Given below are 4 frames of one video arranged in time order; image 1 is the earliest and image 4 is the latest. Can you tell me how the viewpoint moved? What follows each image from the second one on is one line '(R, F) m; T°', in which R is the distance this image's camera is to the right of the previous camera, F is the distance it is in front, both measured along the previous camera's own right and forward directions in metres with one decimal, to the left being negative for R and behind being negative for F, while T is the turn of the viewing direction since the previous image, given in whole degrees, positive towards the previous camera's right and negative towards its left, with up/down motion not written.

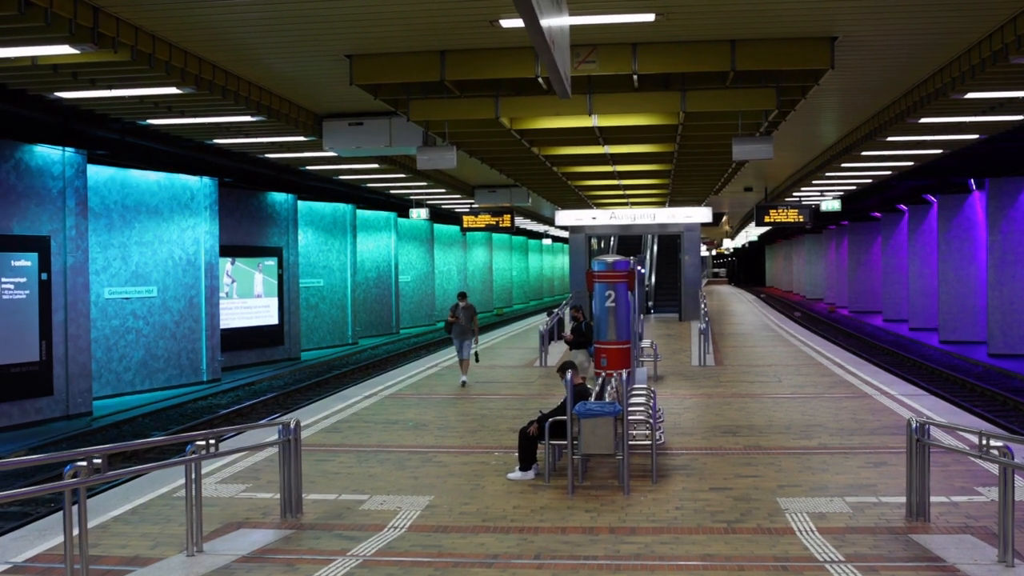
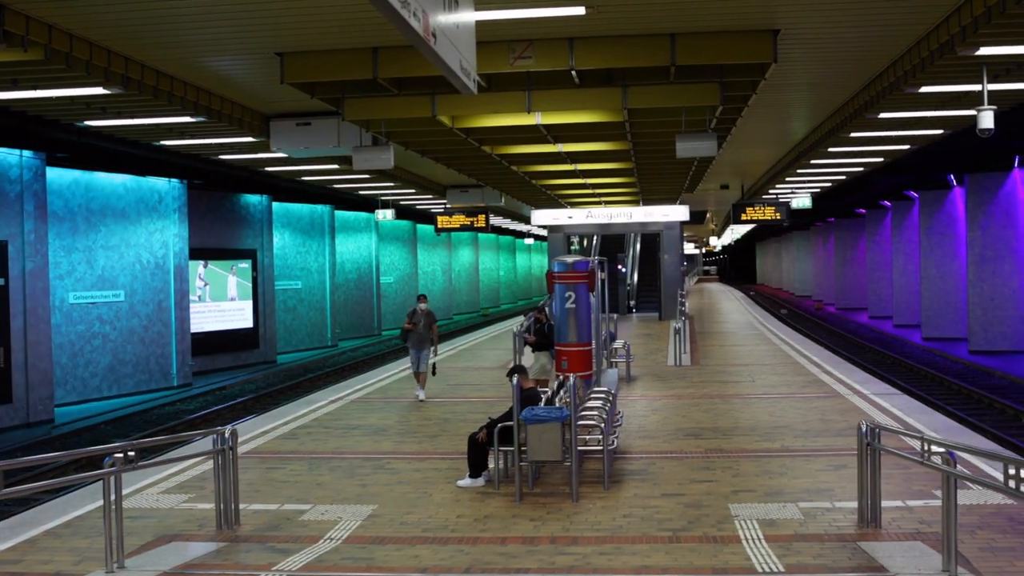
(+0.5, +0.2) m; 0°
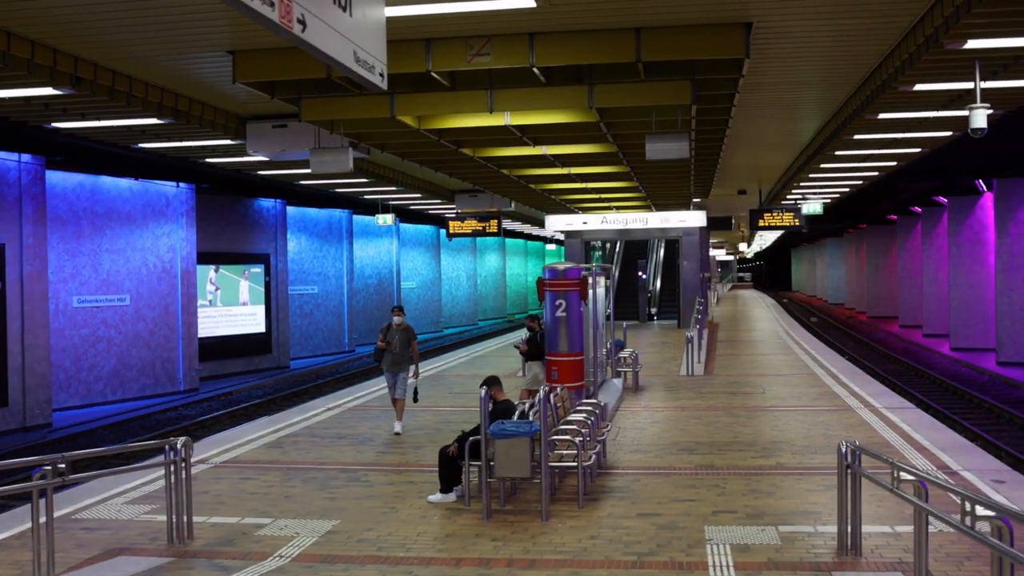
(+0.6, +0.4) m; -2°
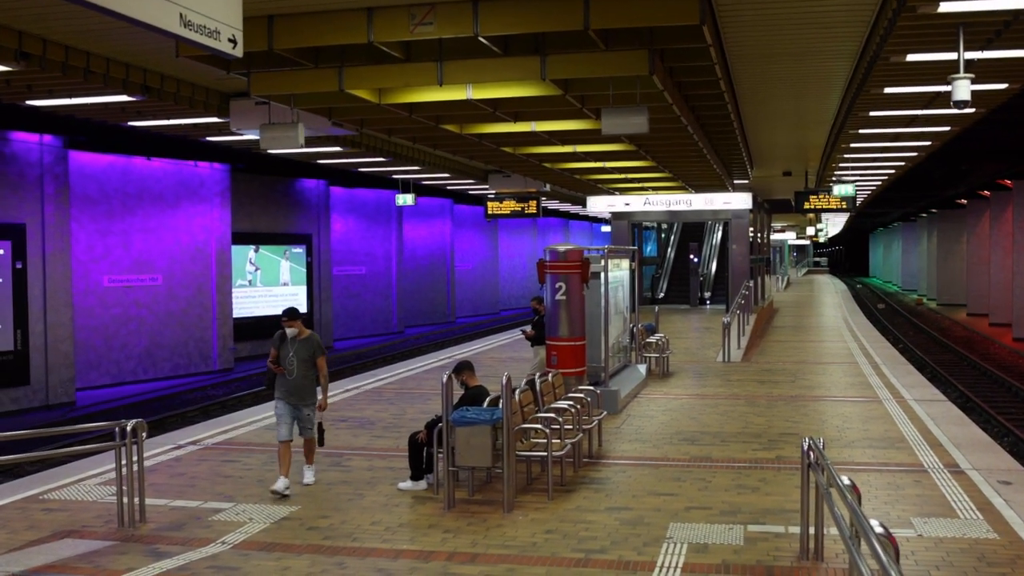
(+1.0, +0.4) m; -5°
